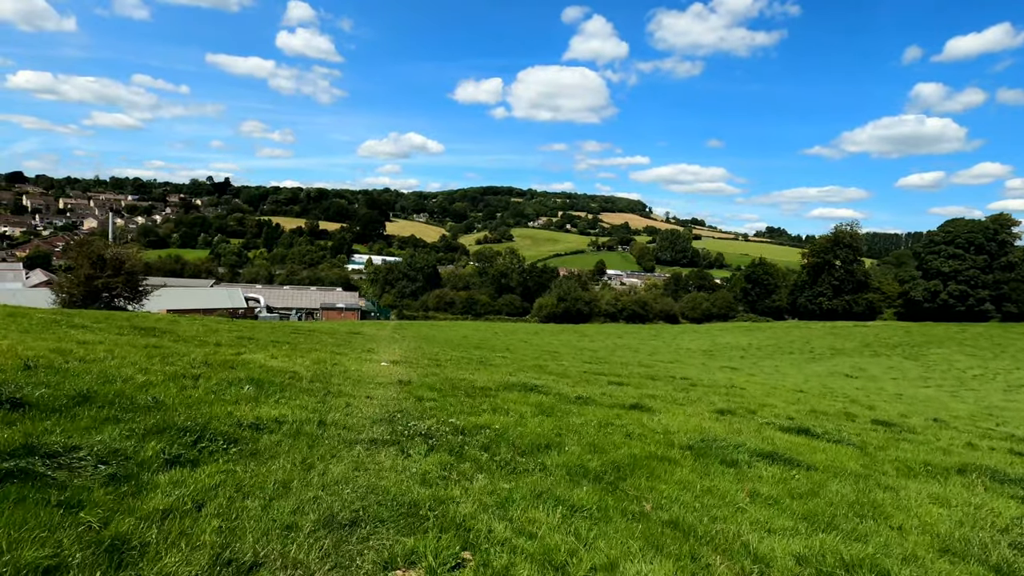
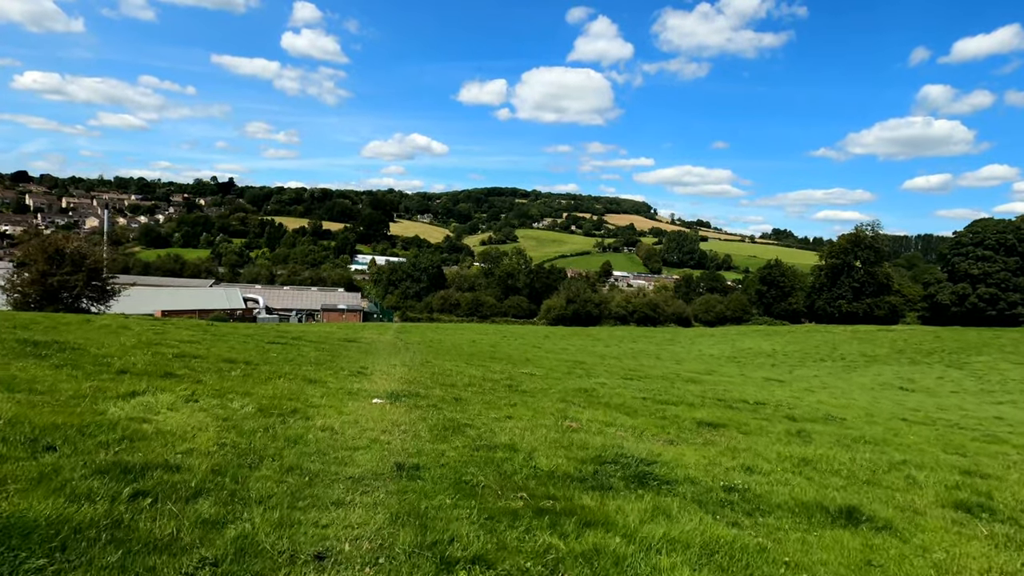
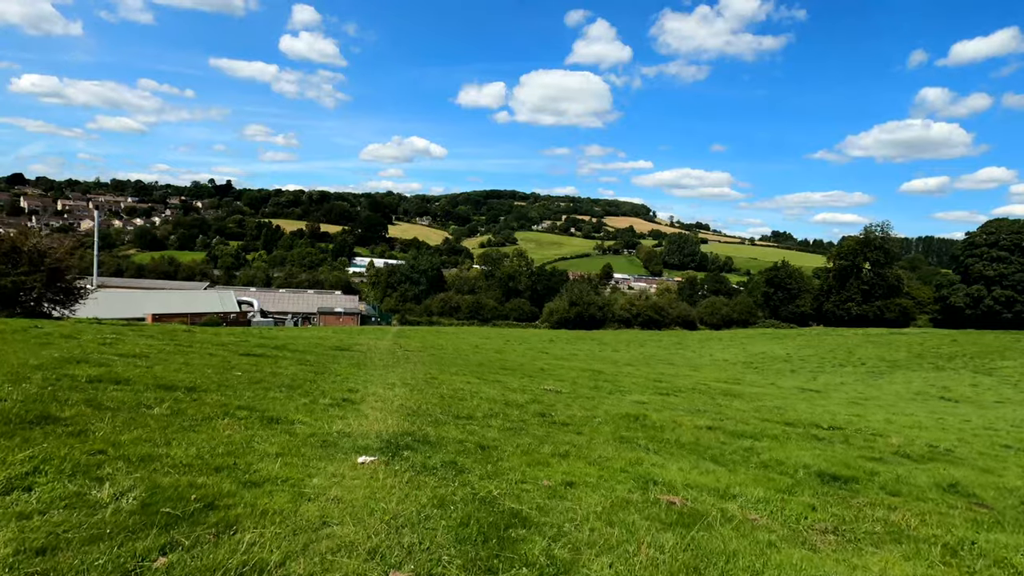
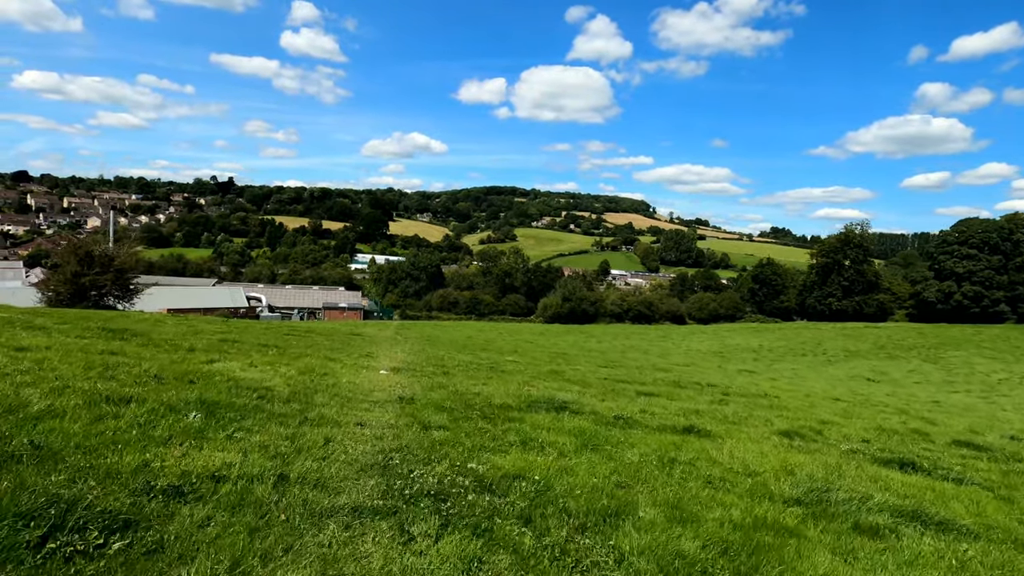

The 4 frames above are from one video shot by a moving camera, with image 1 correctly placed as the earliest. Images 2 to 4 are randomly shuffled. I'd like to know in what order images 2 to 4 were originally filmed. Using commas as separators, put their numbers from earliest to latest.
4, 2, 3
